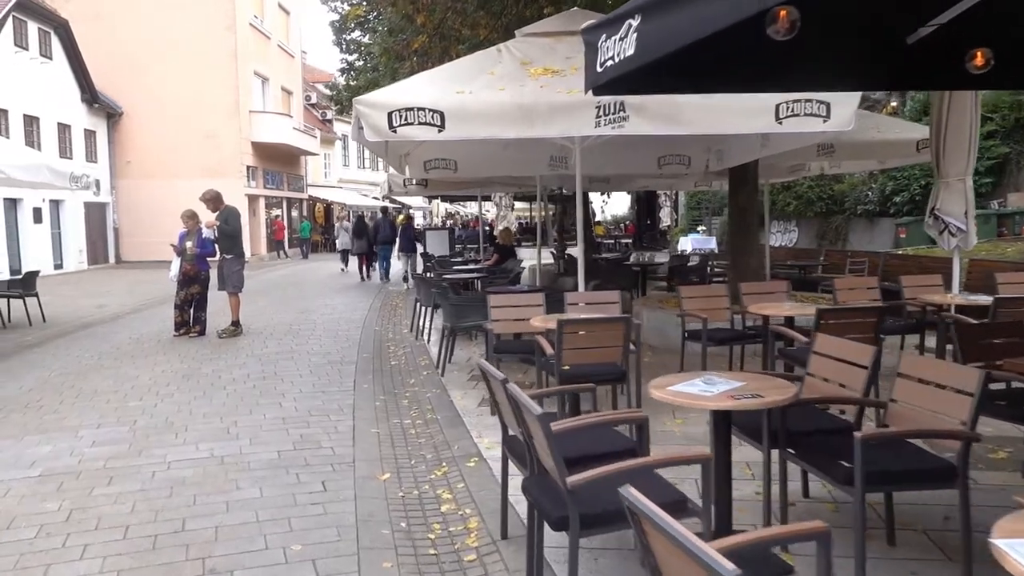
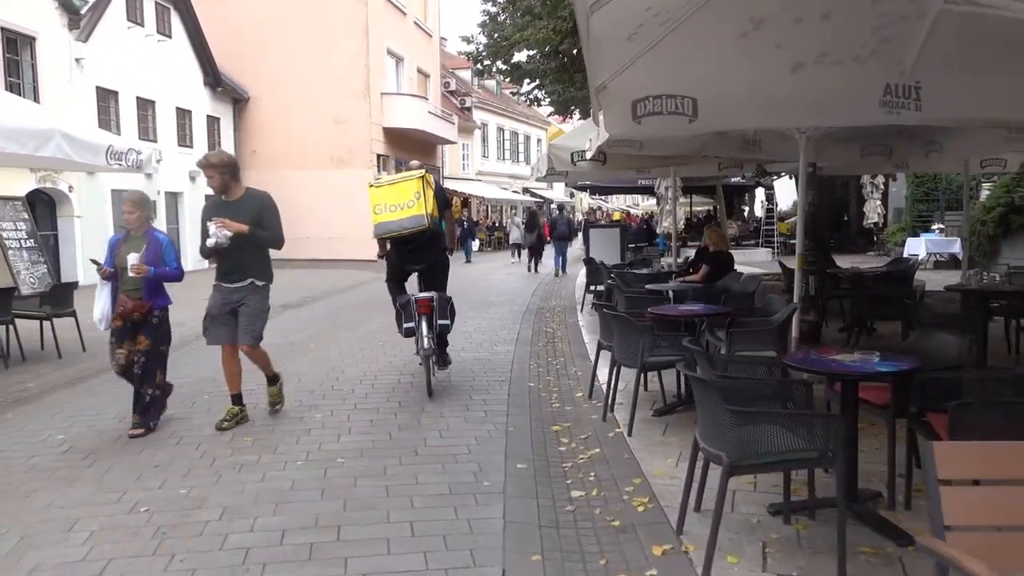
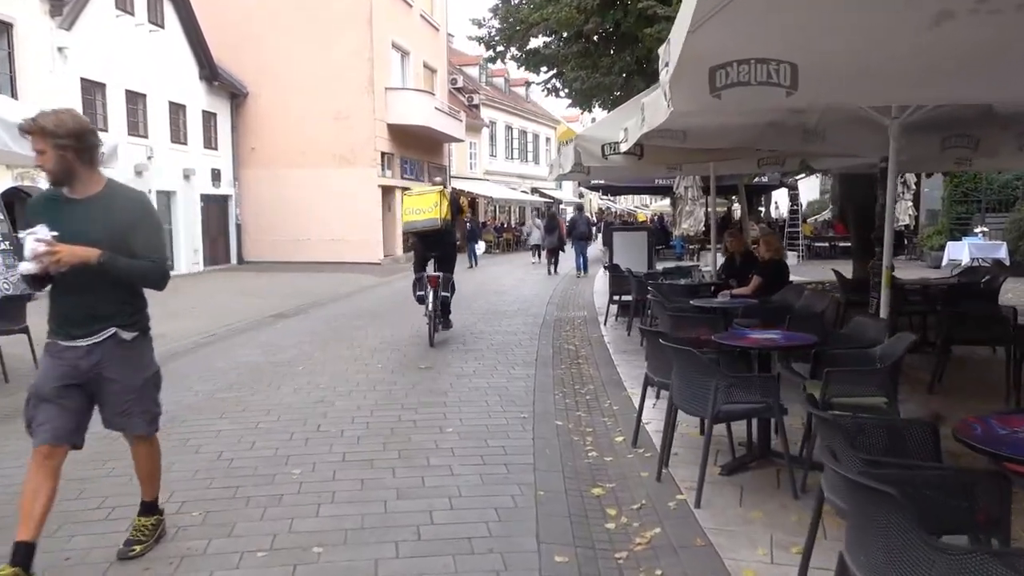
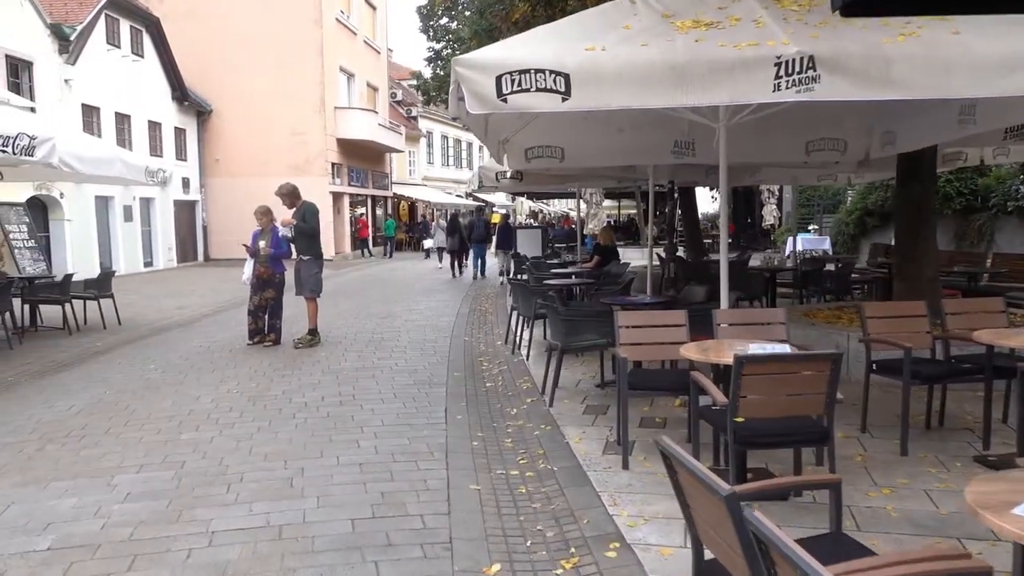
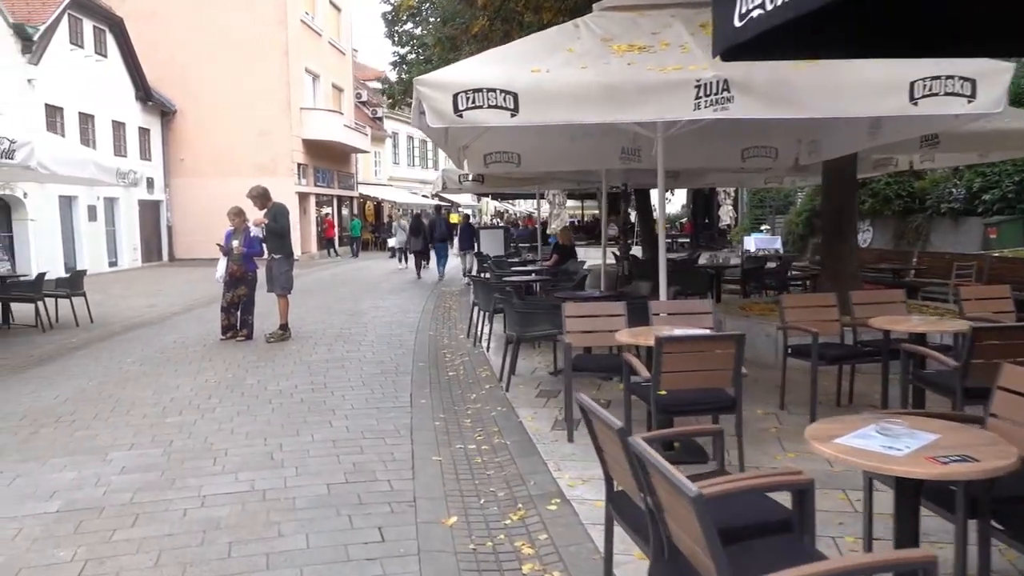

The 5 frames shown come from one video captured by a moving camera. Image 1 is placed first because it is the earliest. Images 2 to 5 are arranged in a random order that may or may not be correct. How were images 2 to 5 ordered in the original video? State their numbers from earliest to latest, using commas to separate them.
5, 4, 2, 3
